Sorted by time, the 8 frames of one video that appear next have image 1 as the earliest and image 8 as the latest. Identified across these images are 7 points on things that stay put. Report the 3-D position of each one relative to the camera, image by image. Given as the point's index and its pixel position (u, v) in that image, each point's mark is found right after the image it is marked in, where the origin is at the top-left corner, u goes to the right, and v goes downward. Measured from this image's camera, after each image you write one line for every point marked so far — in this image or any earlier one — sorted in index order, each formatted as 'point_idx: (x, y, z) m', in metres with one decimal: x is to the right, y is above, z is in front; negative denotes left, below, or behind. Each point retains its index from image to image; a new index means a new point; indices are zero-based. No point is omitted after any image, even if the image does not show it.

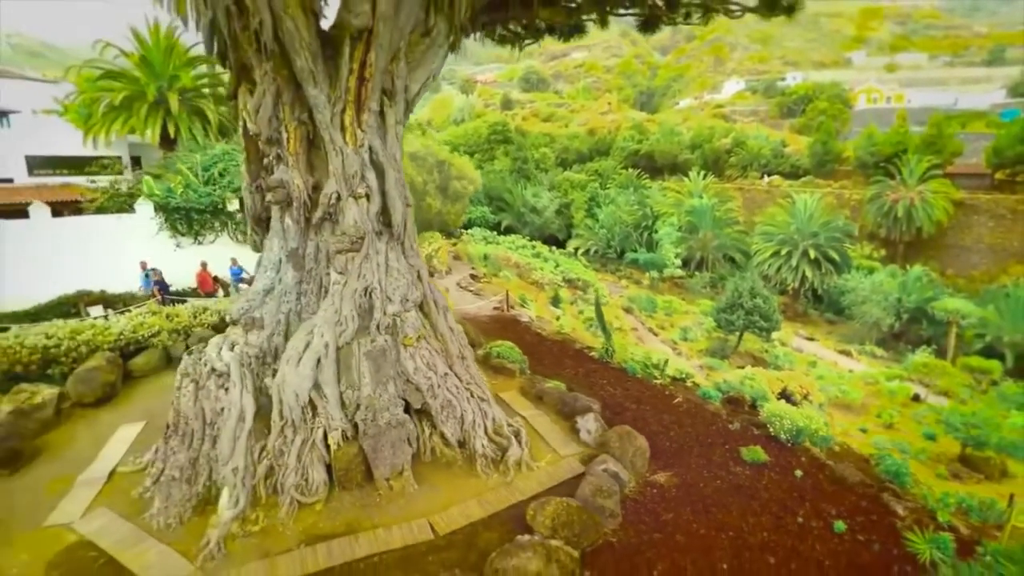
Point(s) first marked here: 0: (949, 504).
0: (+3.0, -1.5, +3.8) m
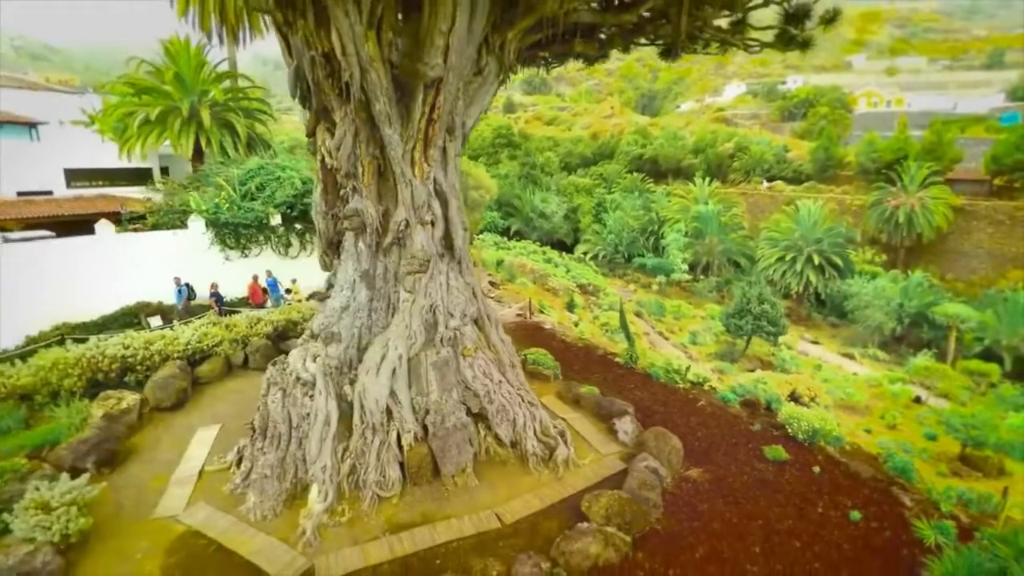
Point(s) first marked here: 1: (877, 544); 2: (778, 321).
0: (+3.1, -1.5, +4.0) m
1: (+2.8, -1.9, +4.2) m
2: (+2.2, -0.2, +4.7) m
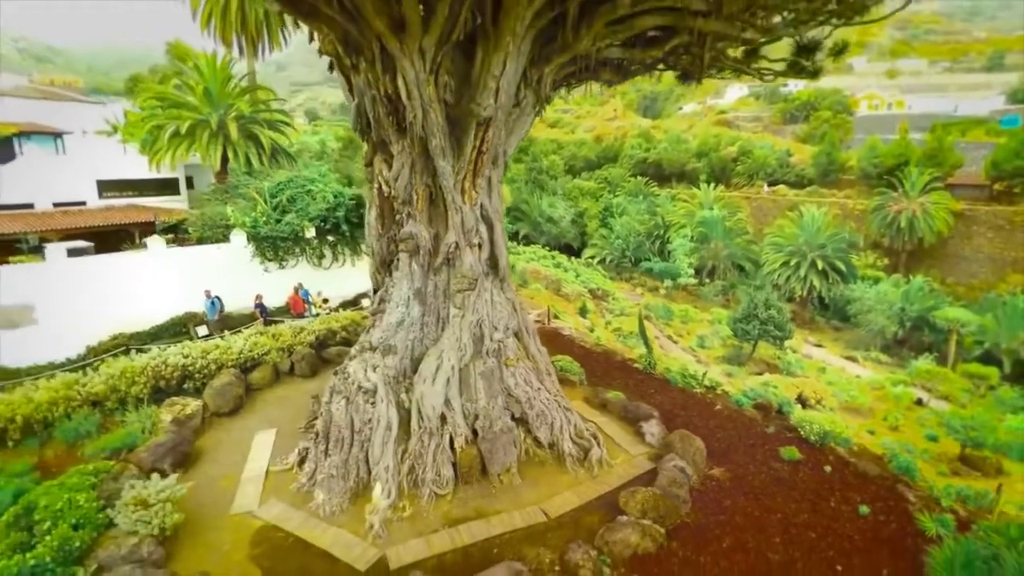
0: (+3.3, -1.6, +4.2) m
1: (+3.0, -1.9, +4.4) m
2: (+2.4, -0.3, +4.8) m
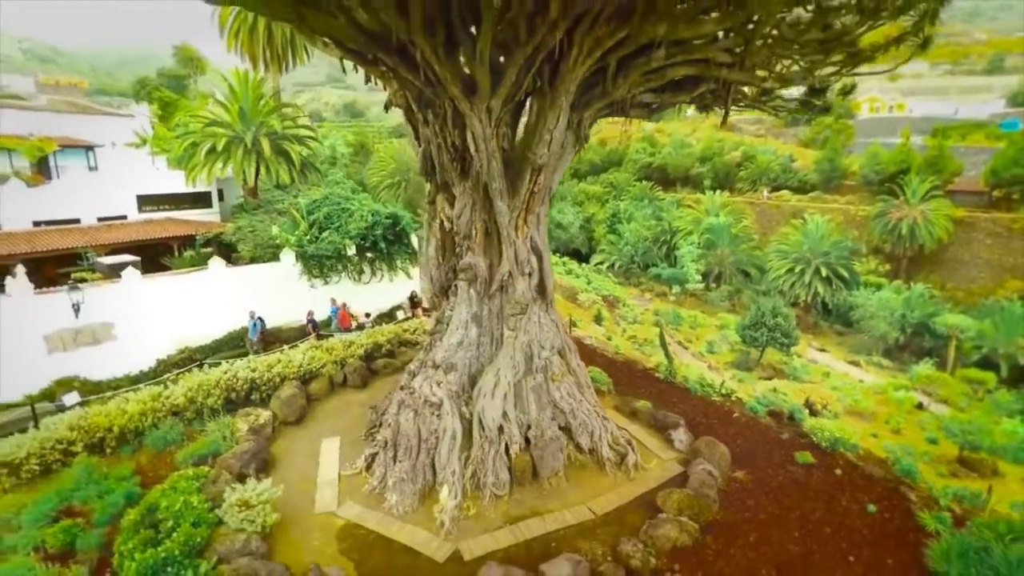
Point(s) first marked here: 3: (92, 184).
0: (+3.5, -1.7, +4.5) m
1: (+3.2, -2.0, +4.6) m
2: (+2.6, -0.4, +5.1) m
3: (-3.5, +0.9, +4.5) m
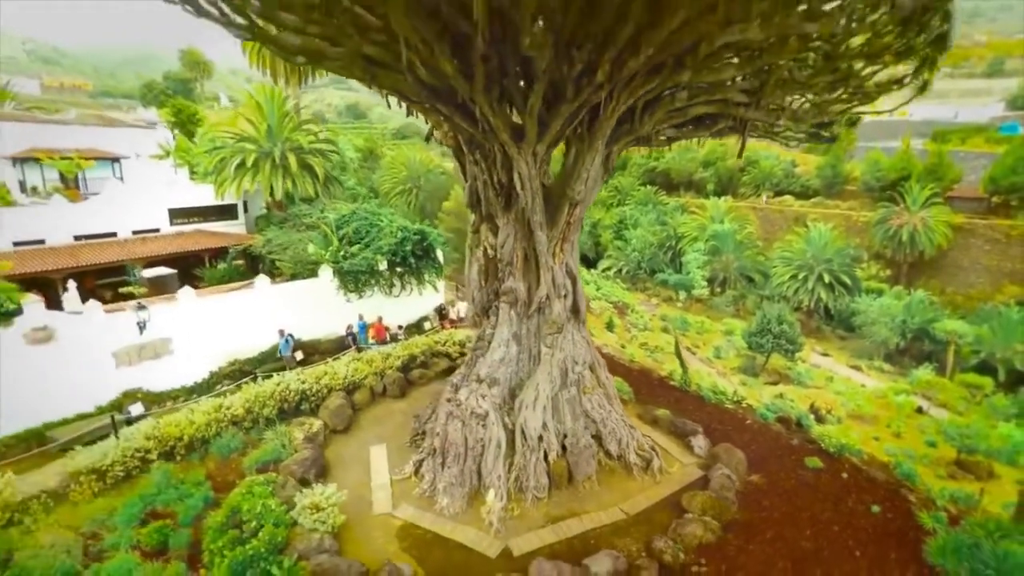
0: (+3.7, -1.8, +4.7) m
1: (+3.3, -2.1, +4.9) m
2: (+2.7, -0.5, +5.3) m
3: (-3.3, +0.8, +4.8) m
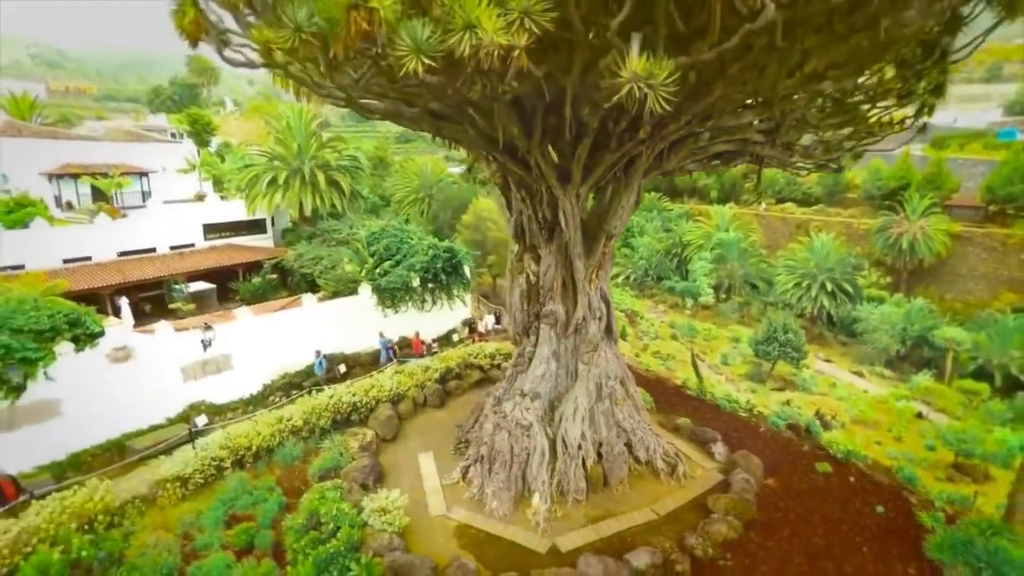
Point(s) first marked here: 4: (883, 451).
0: (+3.9, -1.9, +5.0) m
1: (+3.5, -2.2, +5.1) m
2: (+2.9, -0.6, +5.6) m
3: (-3.1, +0.6, +5.0) m
4: (+3.5, -1.6, +5.3) m
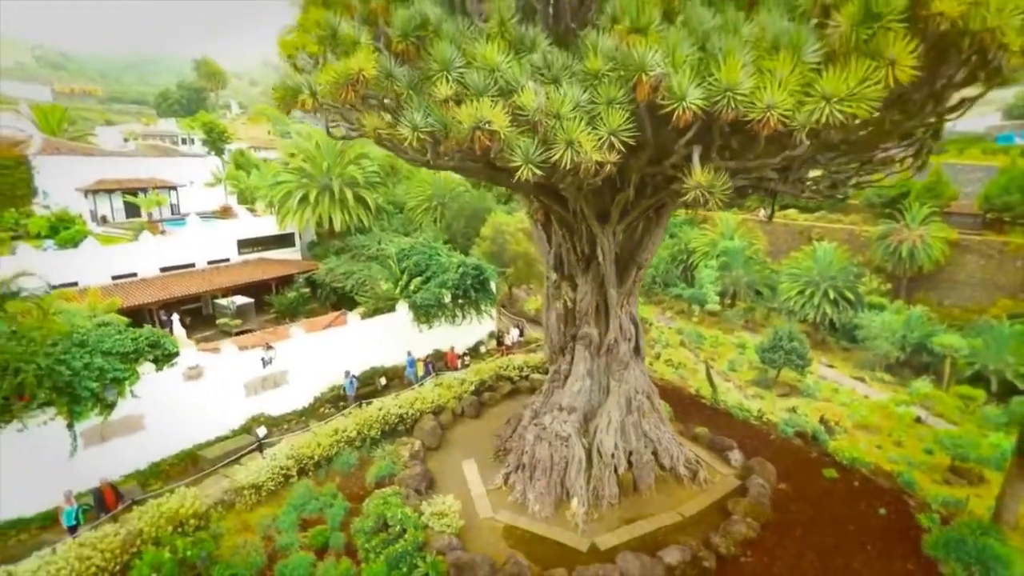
0: (+4.1, -2.0, +5.3) m
1: (+3.7, -2.3, +5.5) m
2: (+3.2, -0.7, +5.9) m
3: (-2.9, +0.5, +5.3) m
4: (+3.8, -1.7, +5.6) m
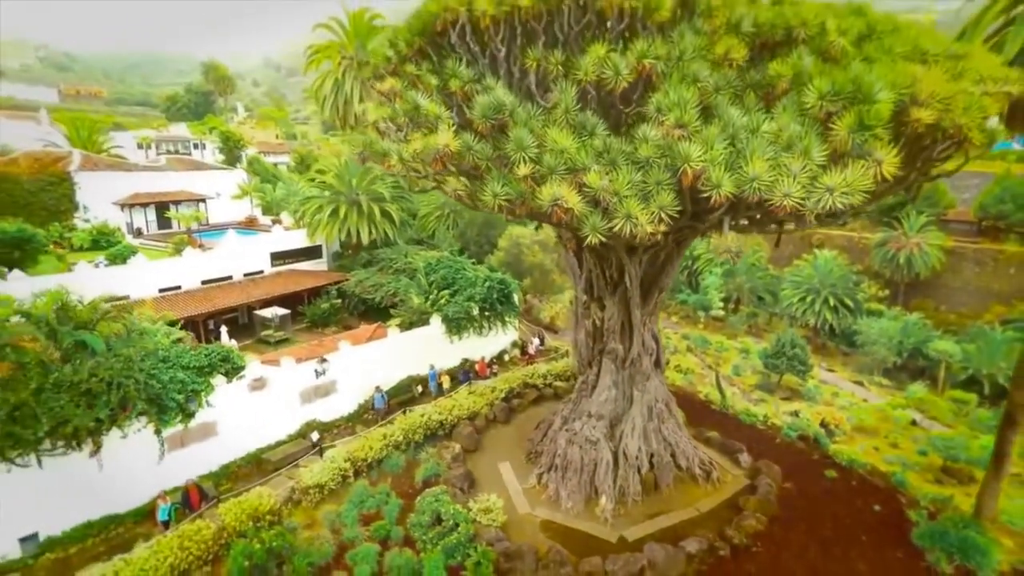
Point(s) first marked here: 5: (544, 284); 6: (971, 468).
0: (+4.3, -2.1, +5.7) m
1: (+4.0, -2.5, +5.8) m
2: (+3.4, -0.9, +6.3) m
3: (-2.7, +0.4, +5.7) m
4: (+4.0, -1.8, +6.0) m
5: (+0.4, +0.1, +7.2) m
6: (+4.6, -1.8, +5.5) m
